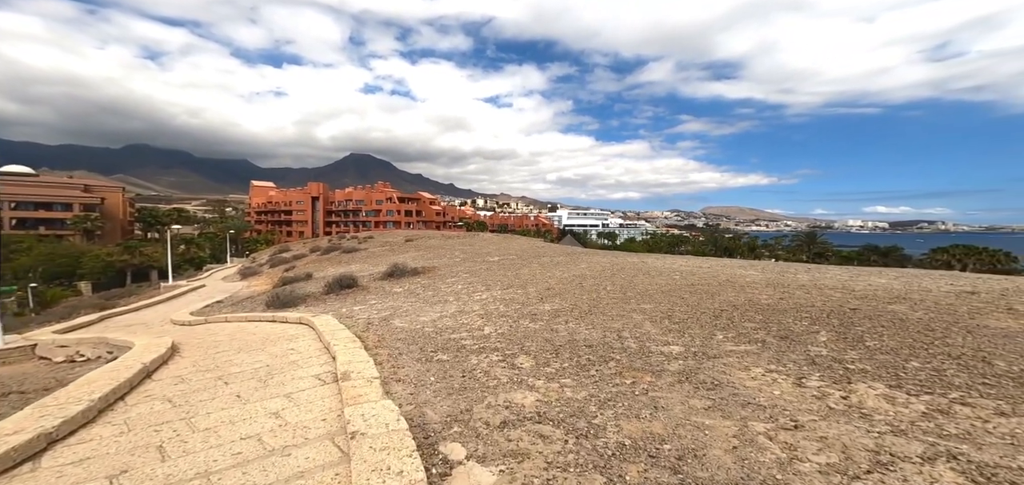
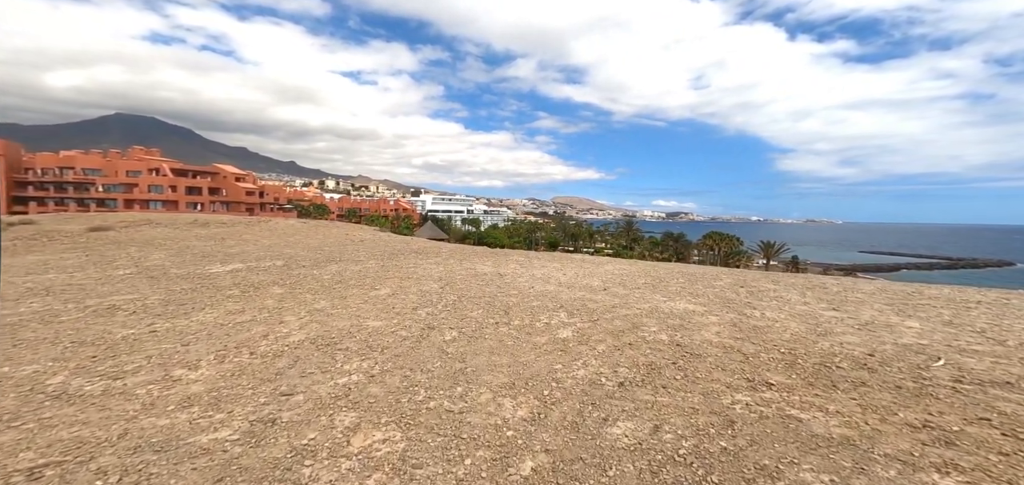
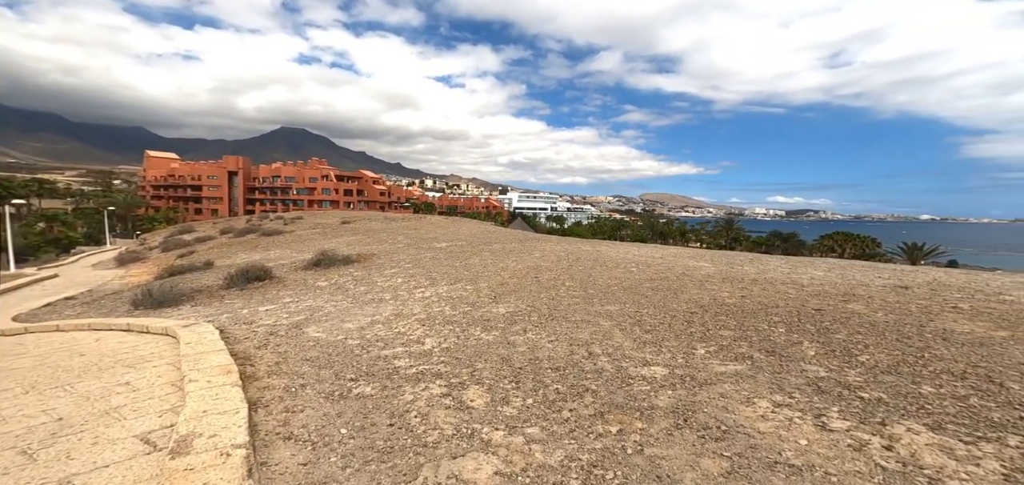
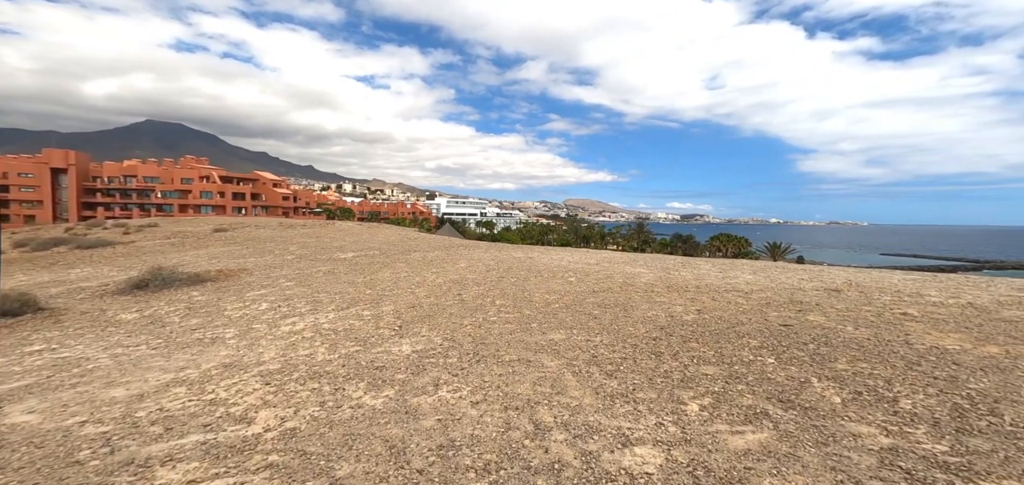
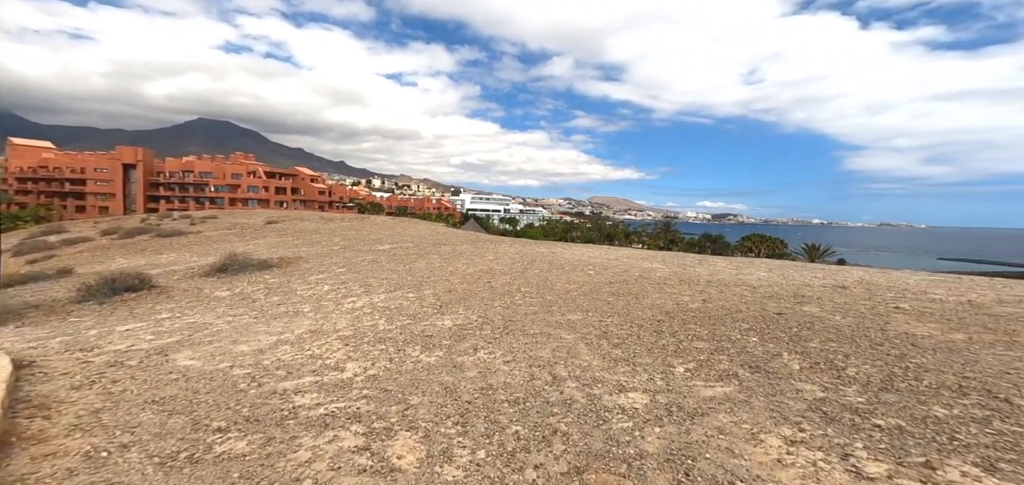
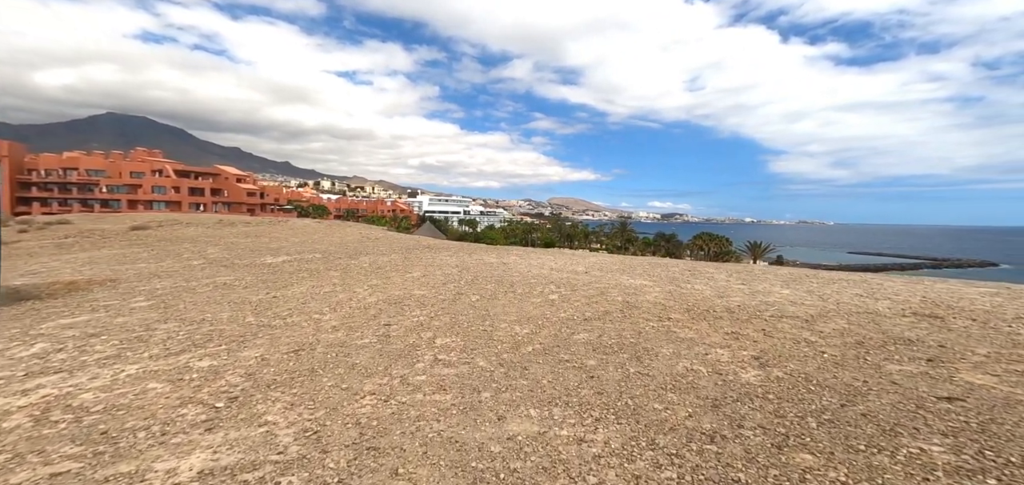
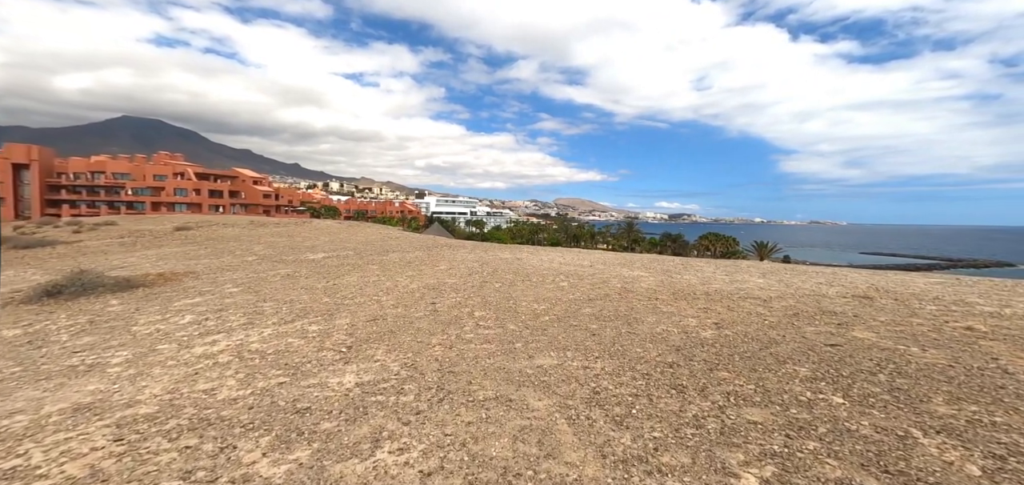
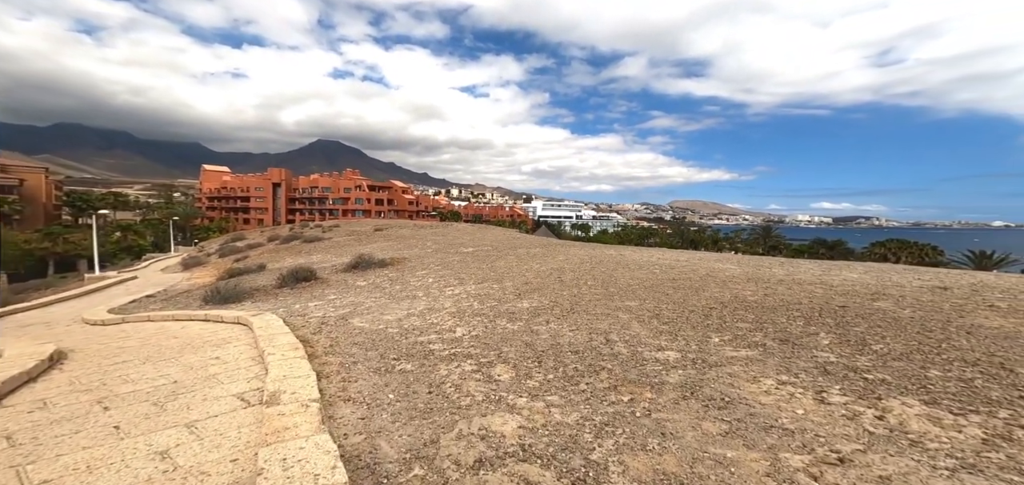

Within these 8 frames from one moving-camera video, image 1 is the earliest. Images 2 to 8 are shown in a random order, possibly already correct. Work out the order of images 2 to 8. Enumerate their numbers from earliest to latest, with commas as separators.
8, 3, 5, 4, 7, 6, 2
